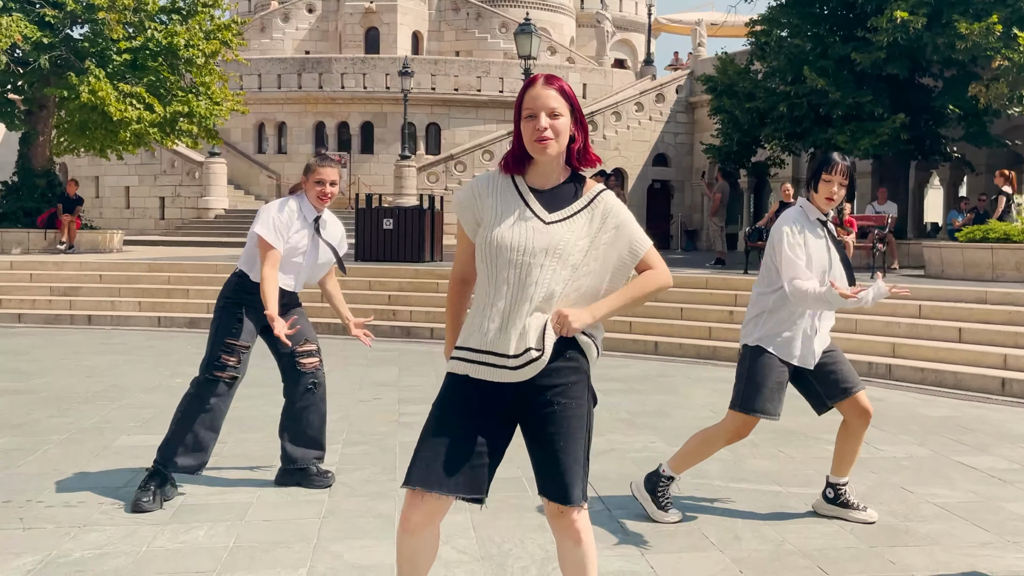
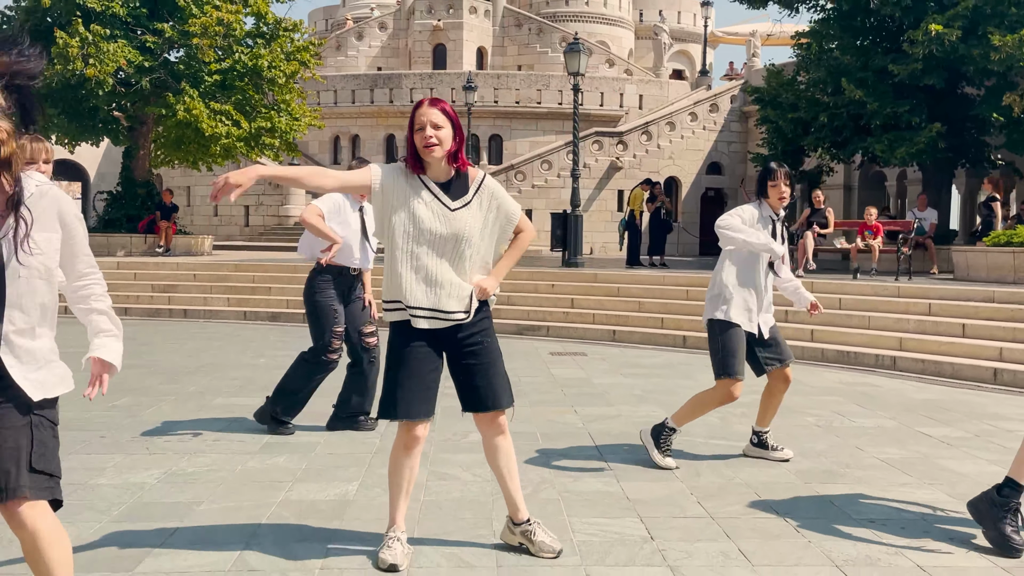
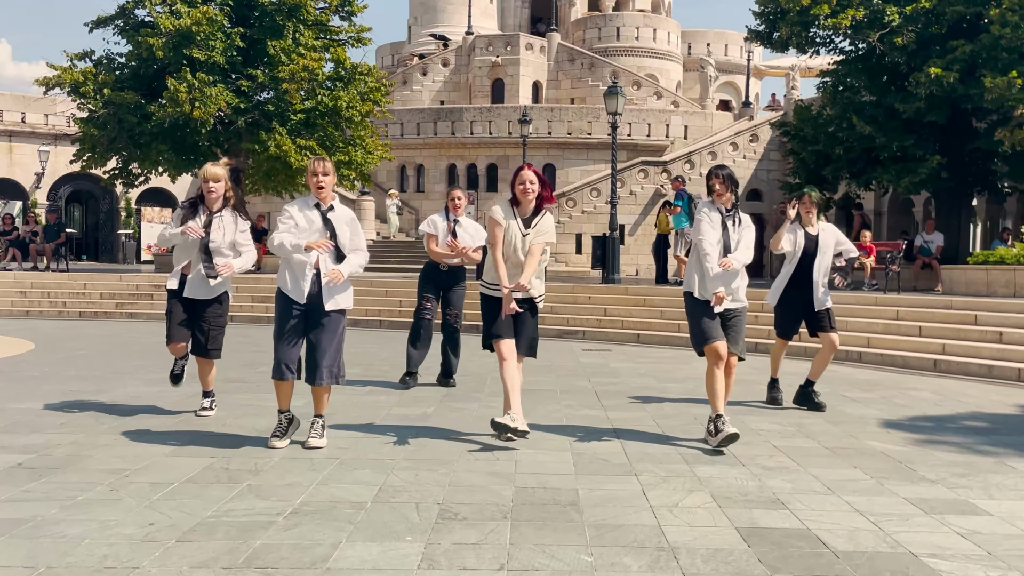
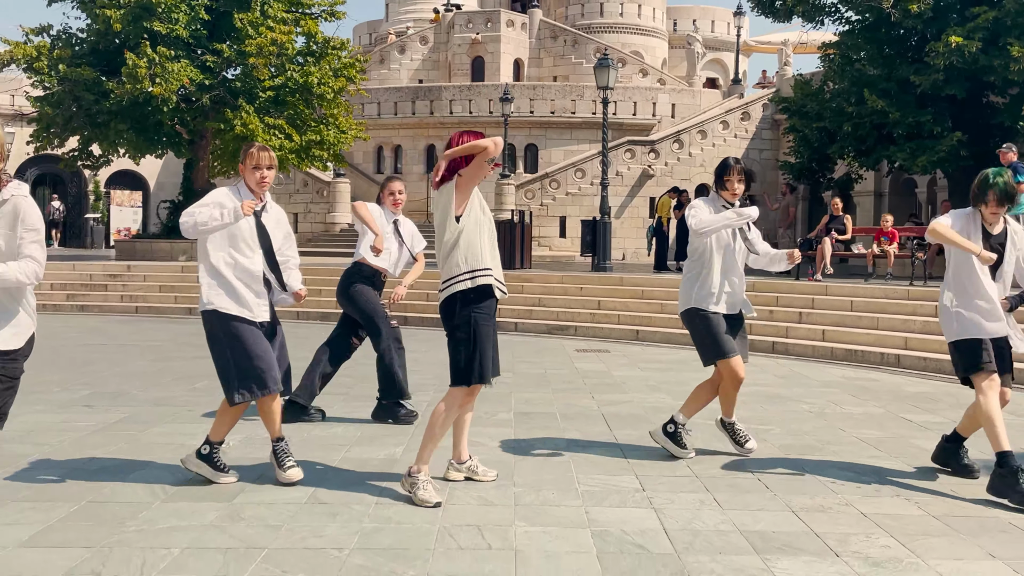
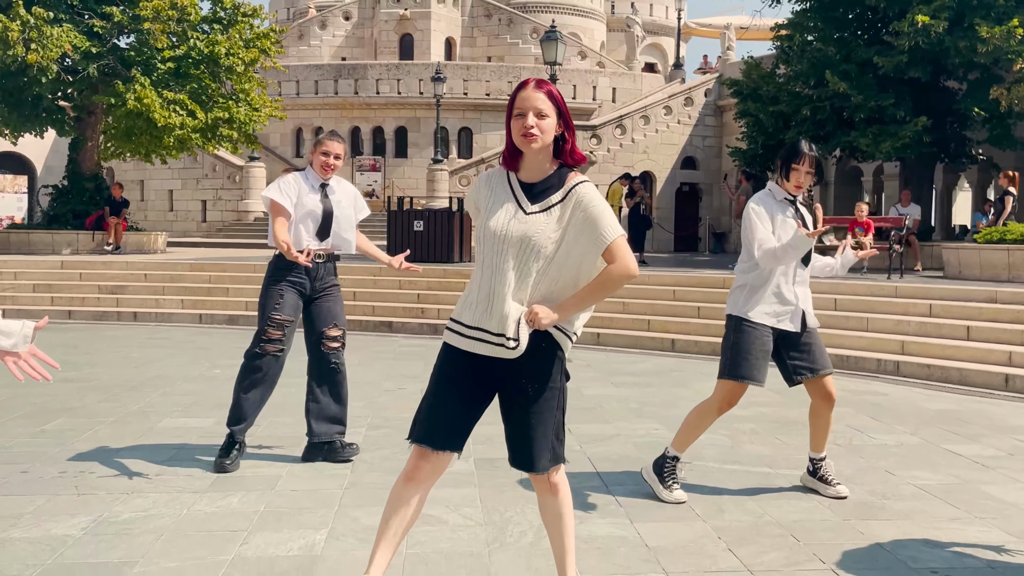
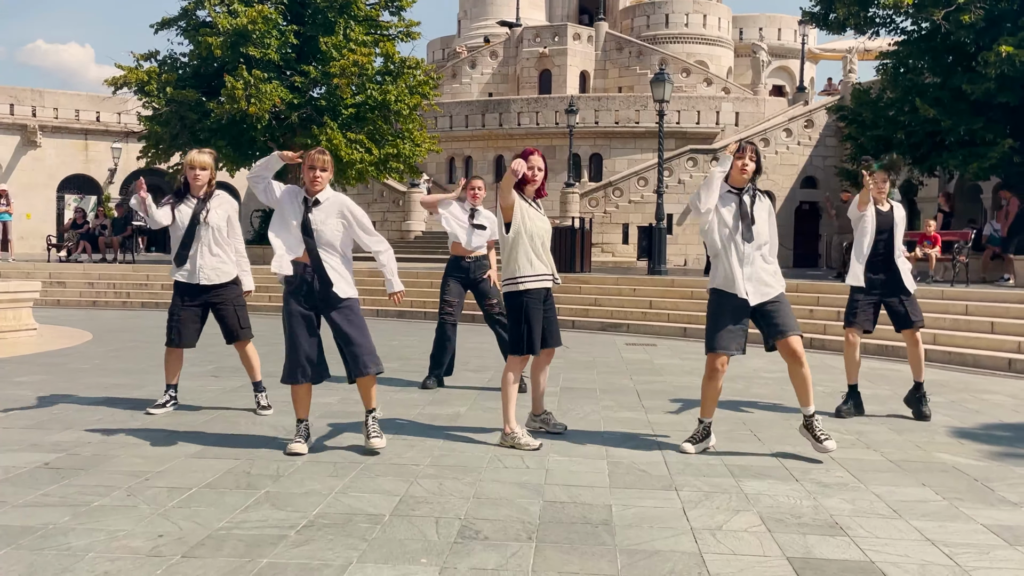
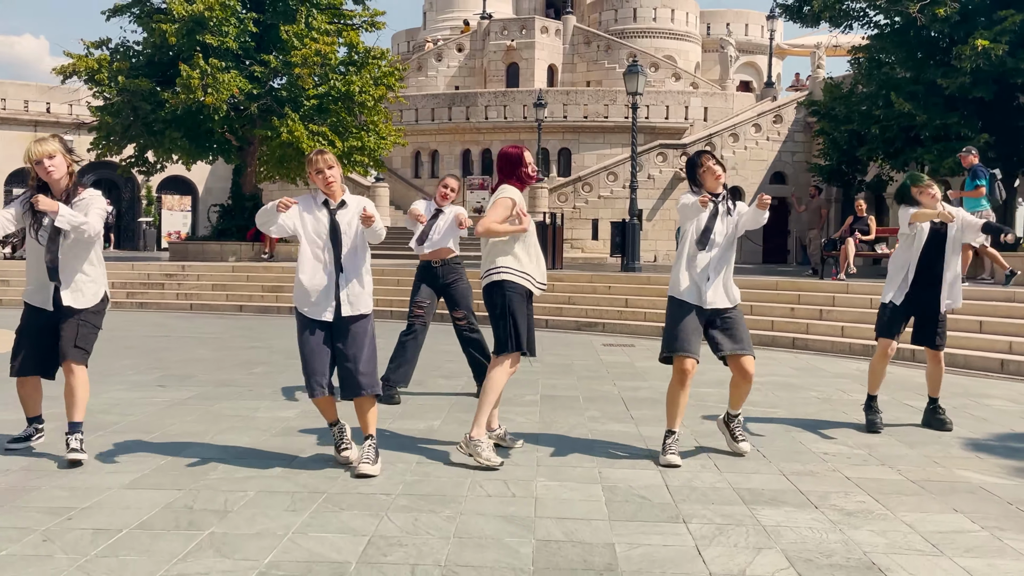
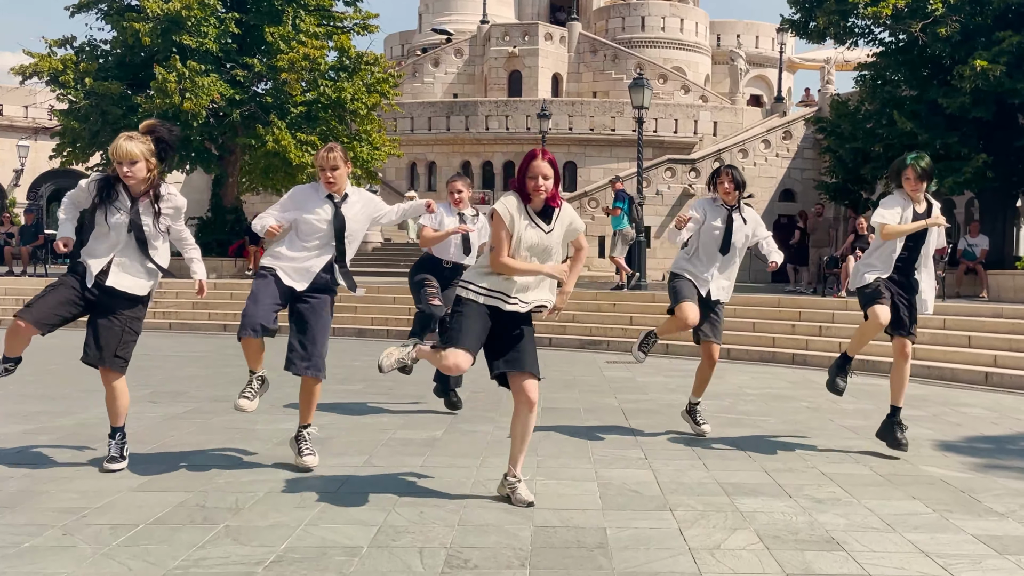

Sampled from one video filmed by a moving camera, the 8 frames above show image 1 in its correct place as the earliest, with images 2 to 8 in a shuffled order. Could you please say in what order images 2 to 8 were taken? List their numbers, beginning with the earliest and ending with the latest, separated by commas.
5, 2, 4, 7, 6, 3, 8
